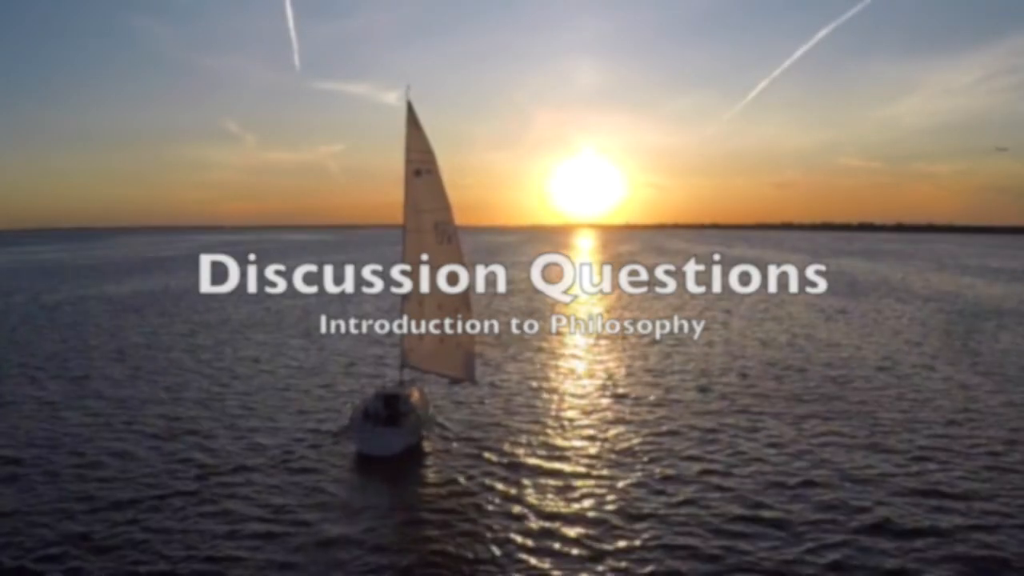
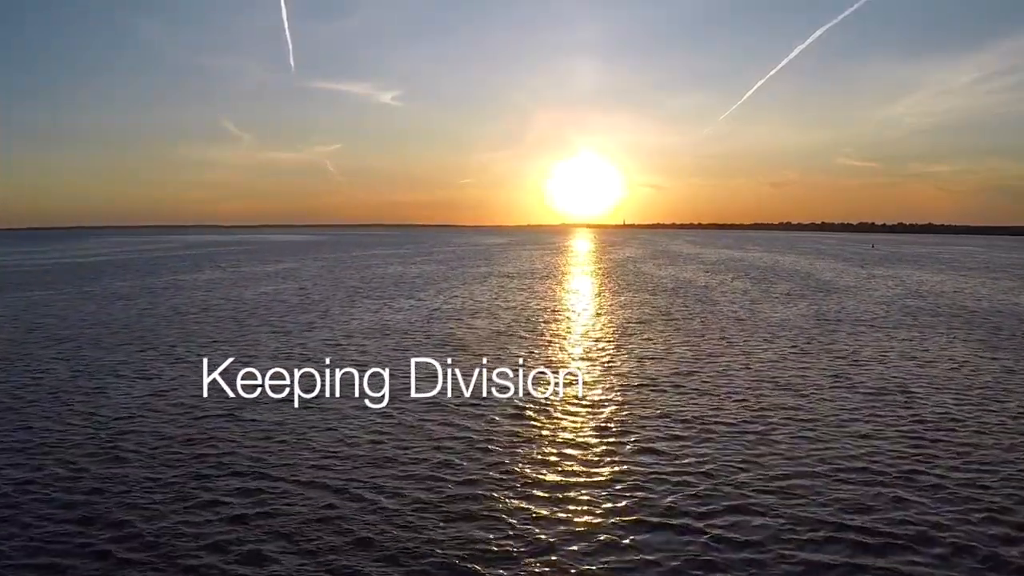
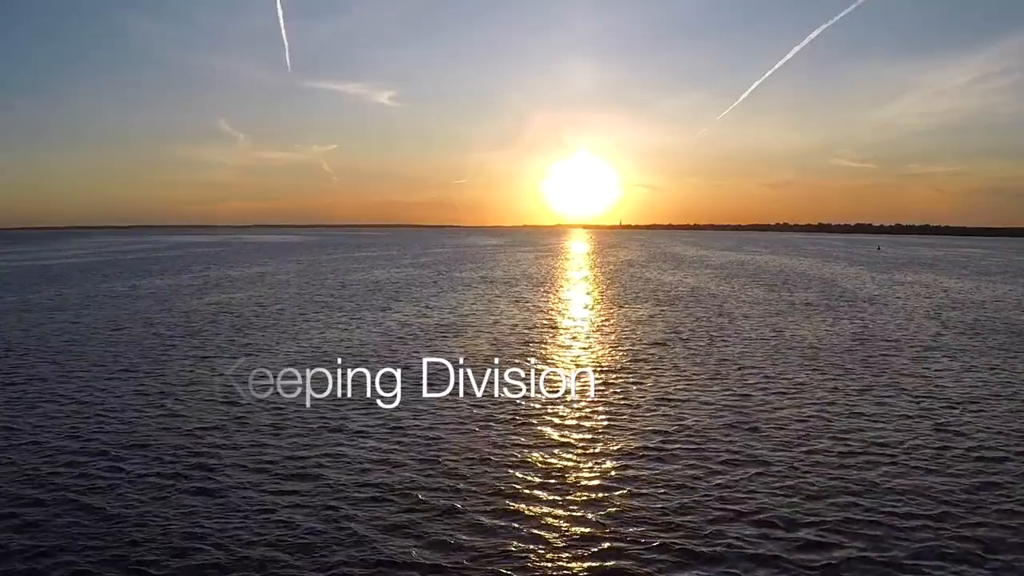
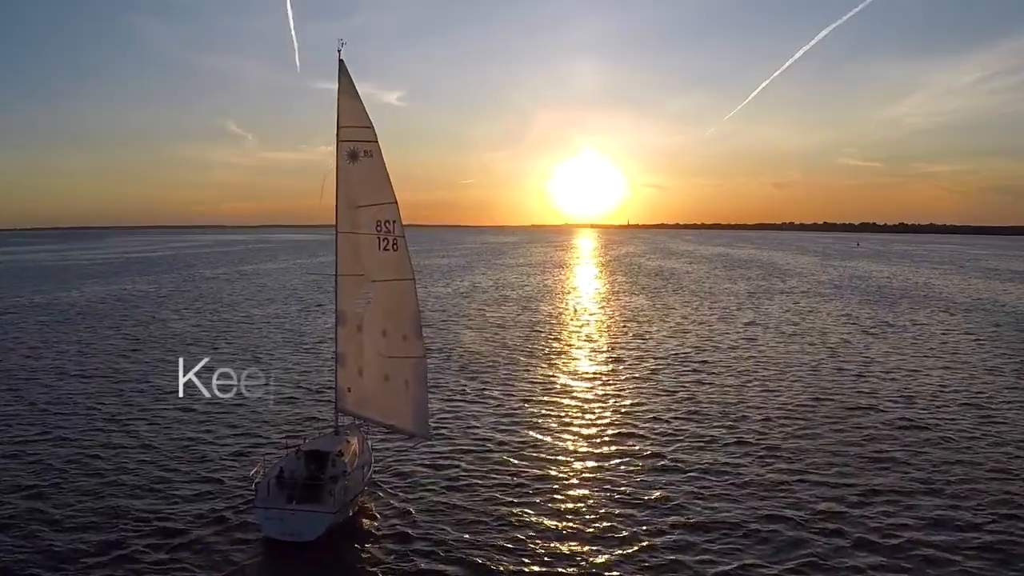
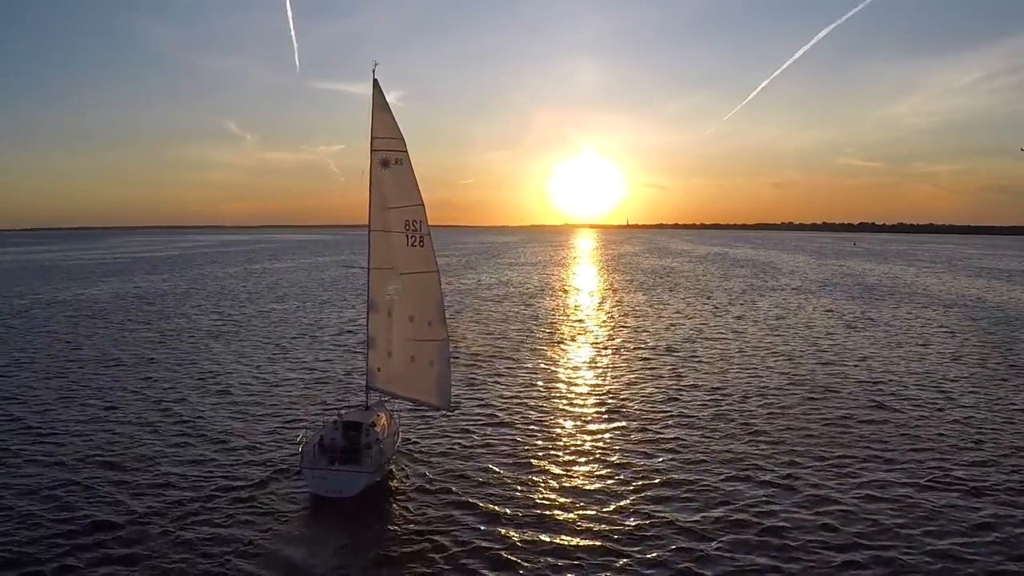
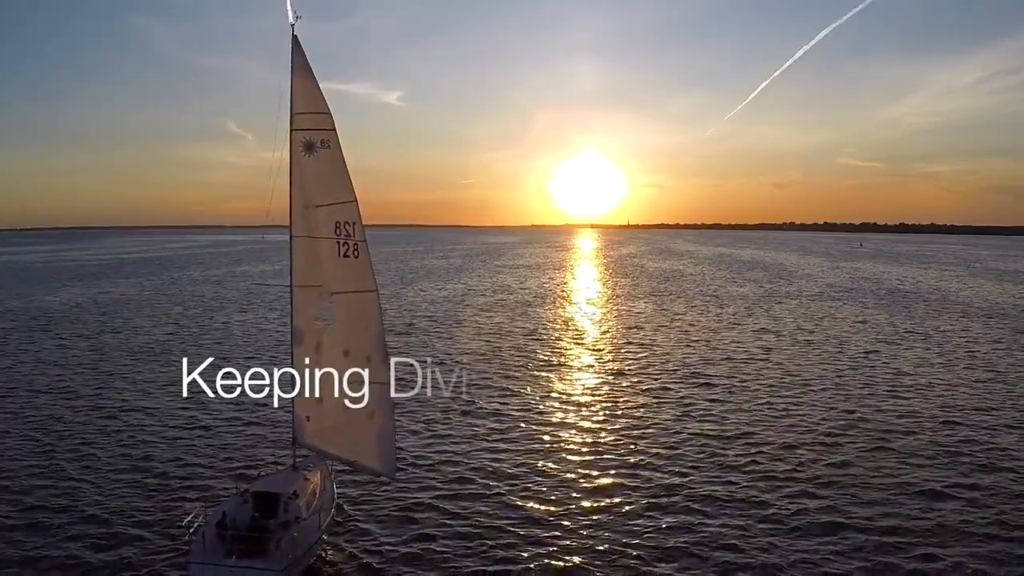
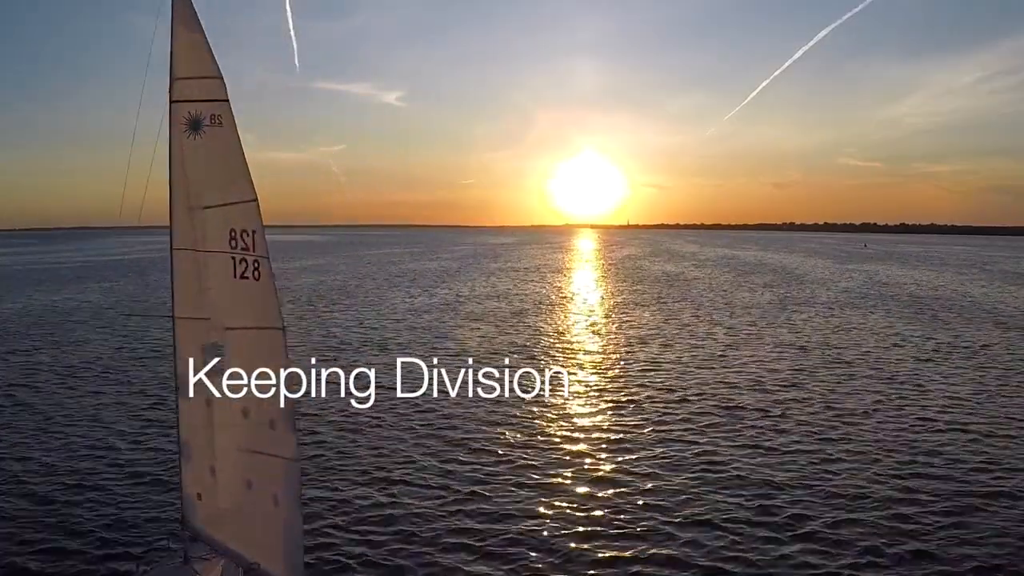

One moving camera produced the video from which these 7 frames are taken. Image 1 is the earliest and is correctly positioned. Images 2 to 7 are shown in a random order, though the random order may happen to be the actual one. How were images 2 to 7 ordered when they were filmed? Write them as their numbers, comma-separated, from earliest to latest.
5, 4, 6, 7, 2, 3
